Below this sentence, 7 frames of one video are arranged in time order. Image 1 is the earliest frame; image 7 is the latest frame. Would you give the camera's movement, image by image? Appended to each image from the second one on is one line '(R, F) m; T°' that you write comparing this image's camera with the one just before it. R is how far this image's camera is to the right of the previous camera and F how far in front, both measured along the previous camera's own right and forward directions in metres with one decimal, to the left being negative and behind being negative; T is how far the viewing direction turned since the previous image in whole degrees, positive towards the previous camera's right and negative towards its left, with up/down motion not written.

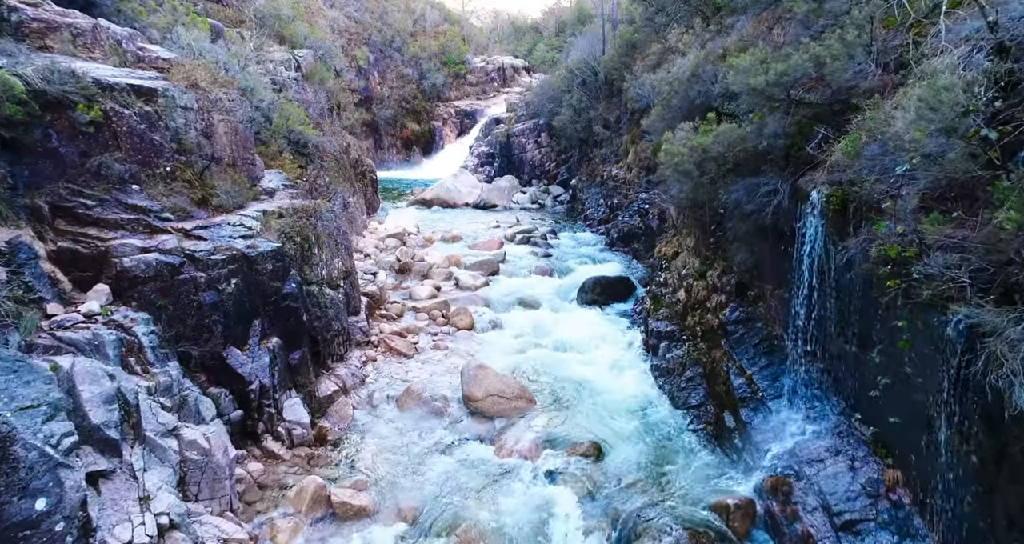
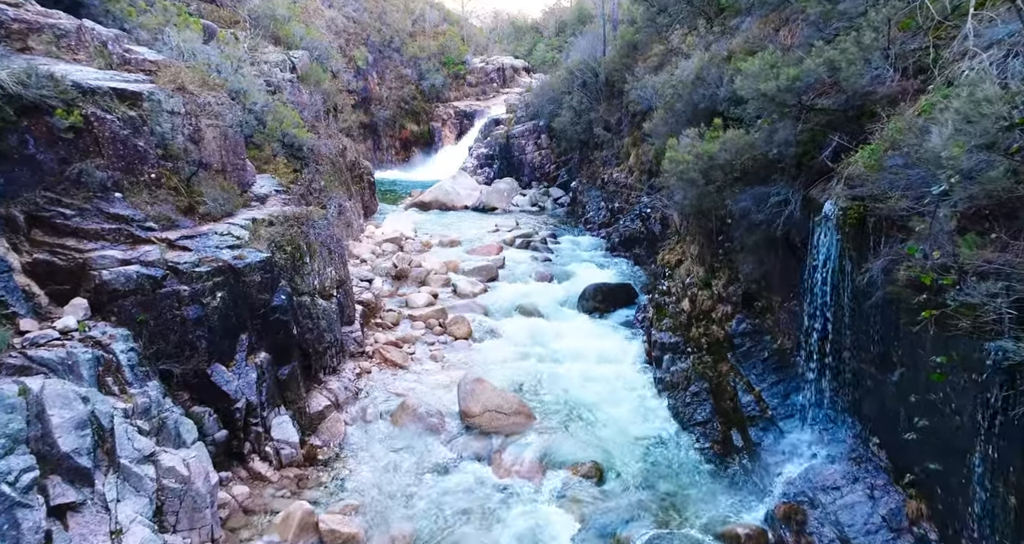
(0.0, +0.3) m; 0°
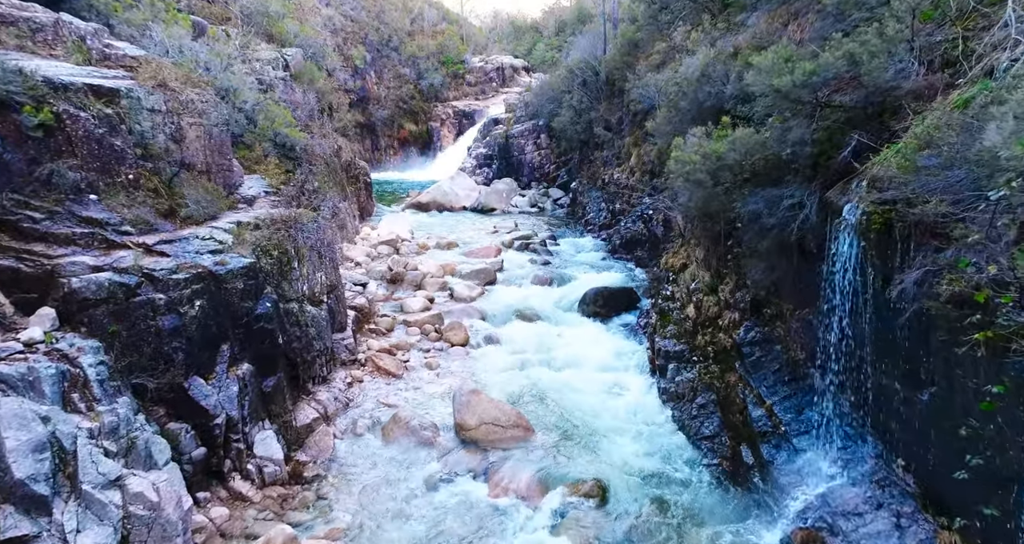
(0.0, +0.3) m; 0°
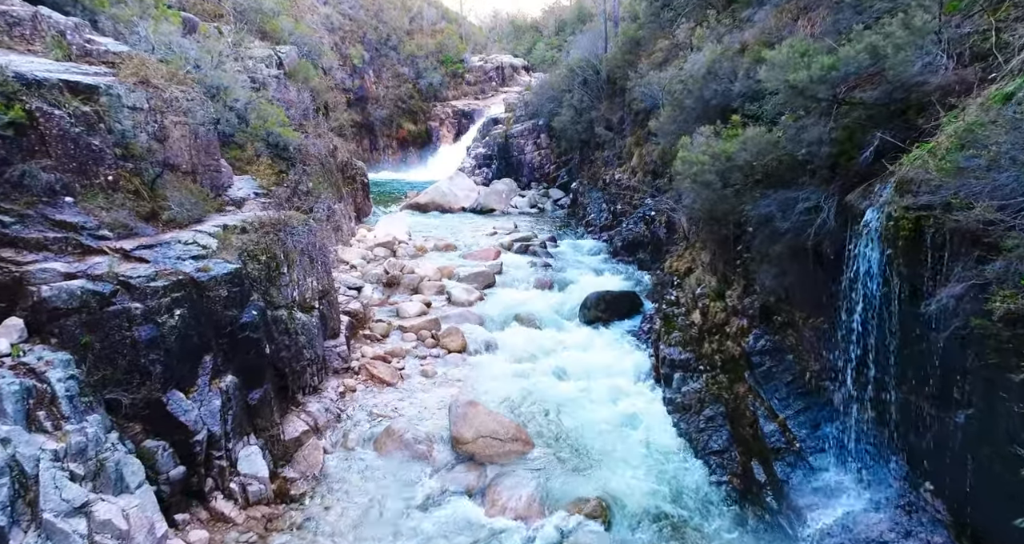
(0.0, +0.3) m; 0°
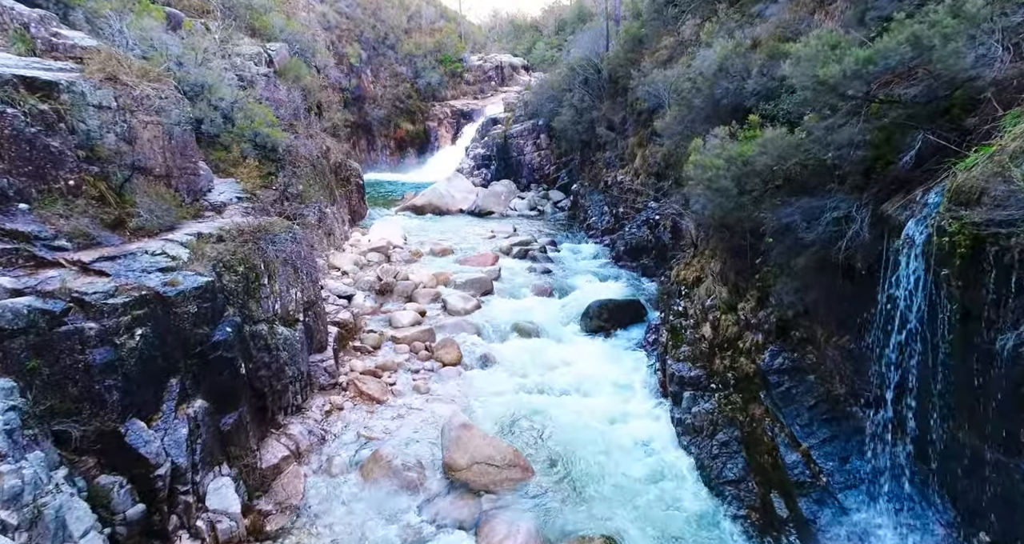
(0.0, +0.5) m; 0°
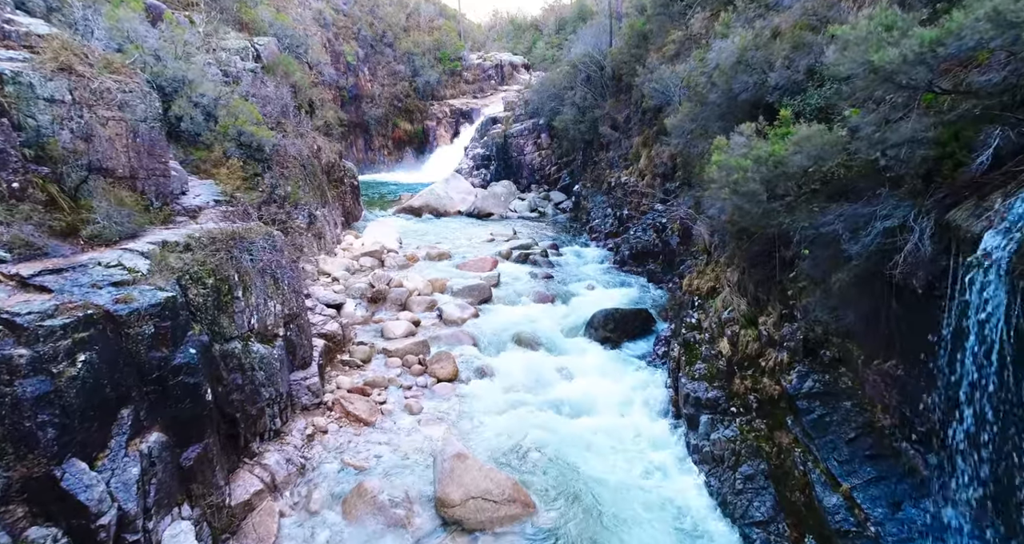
(0.0, +0.6) m; 0°
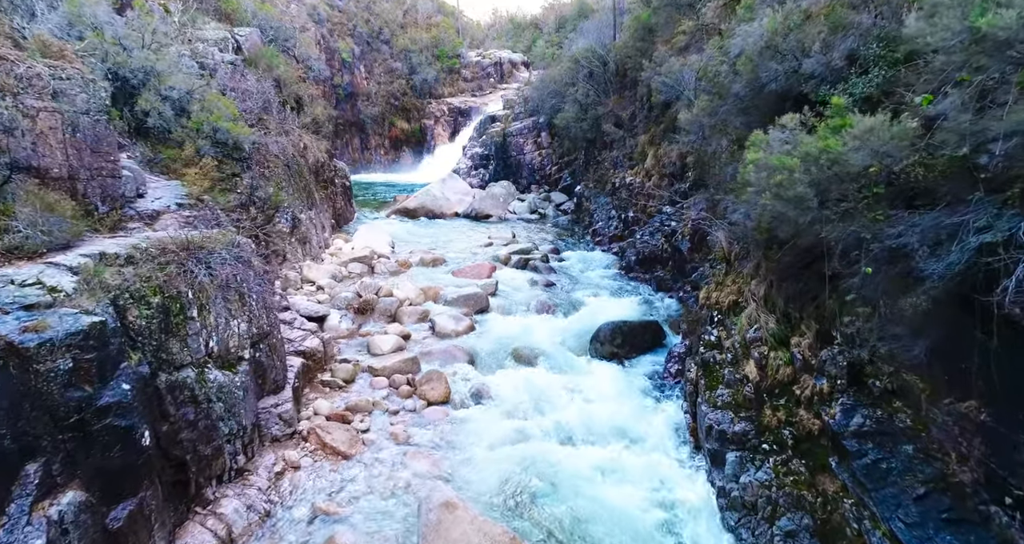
(0.0, +0.8) m; 0°
